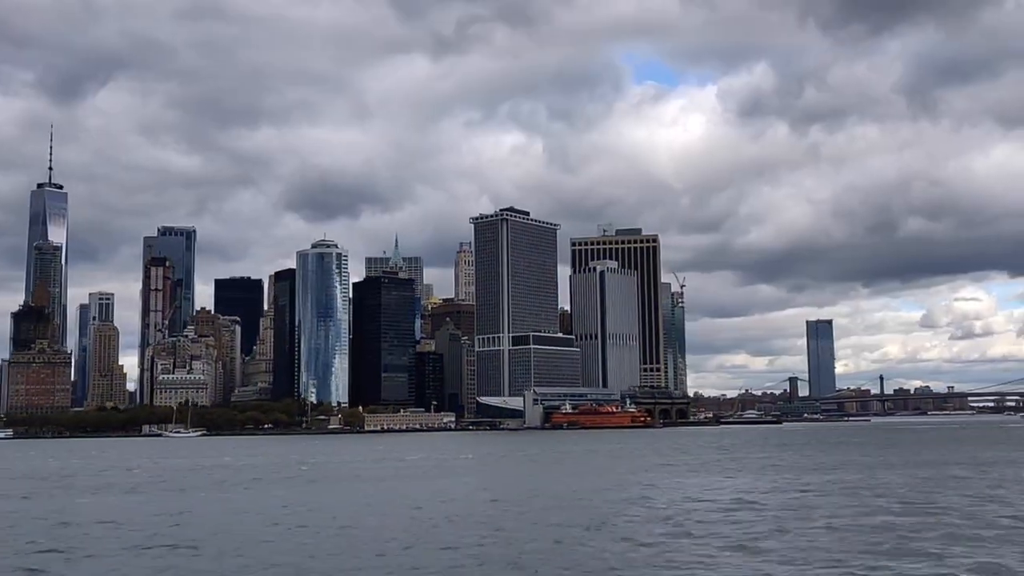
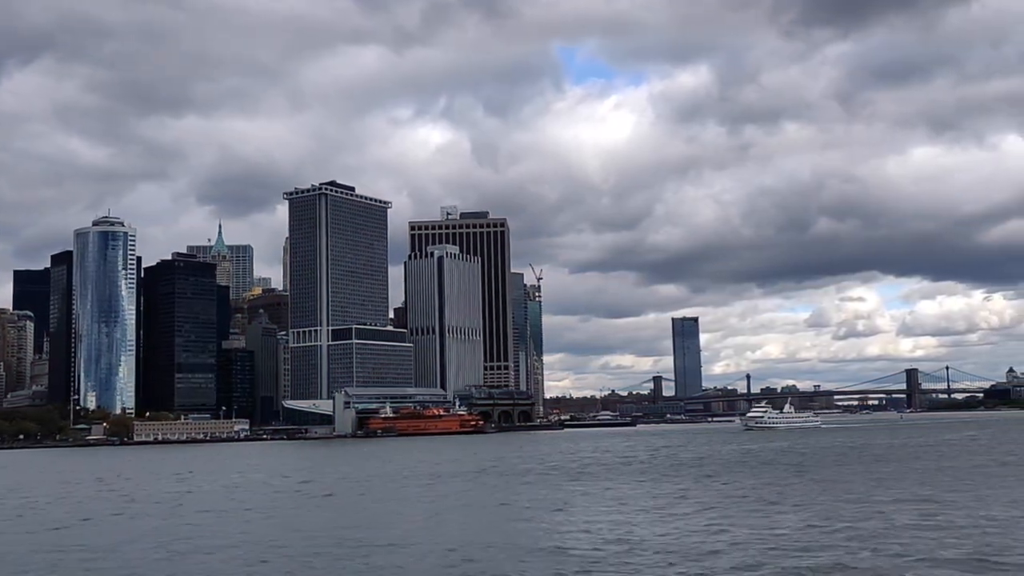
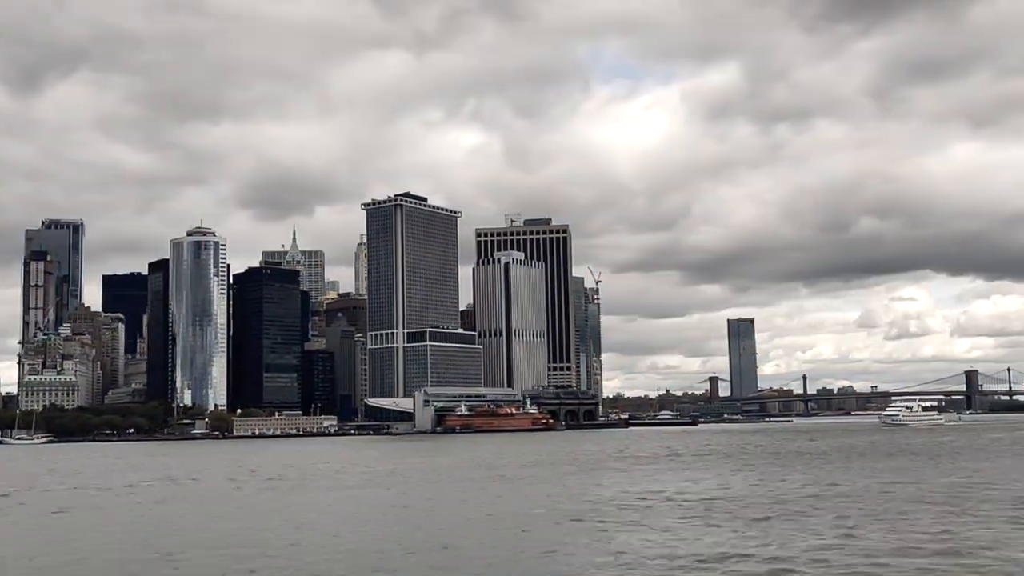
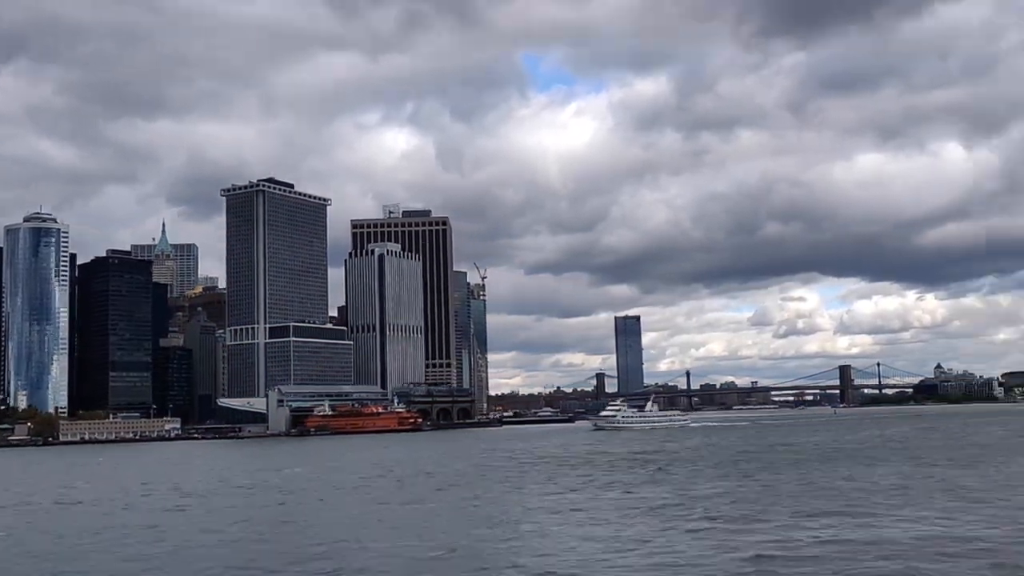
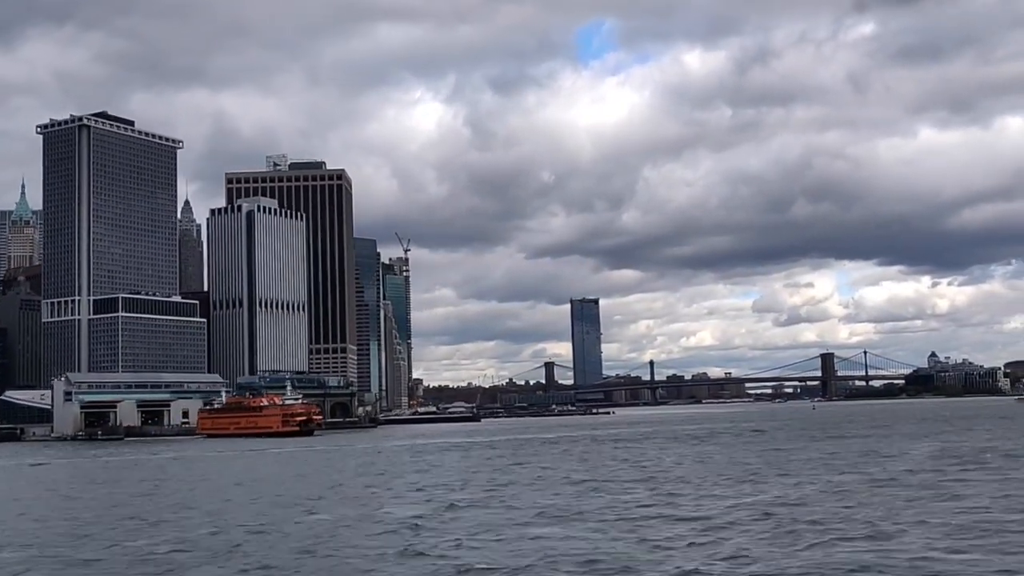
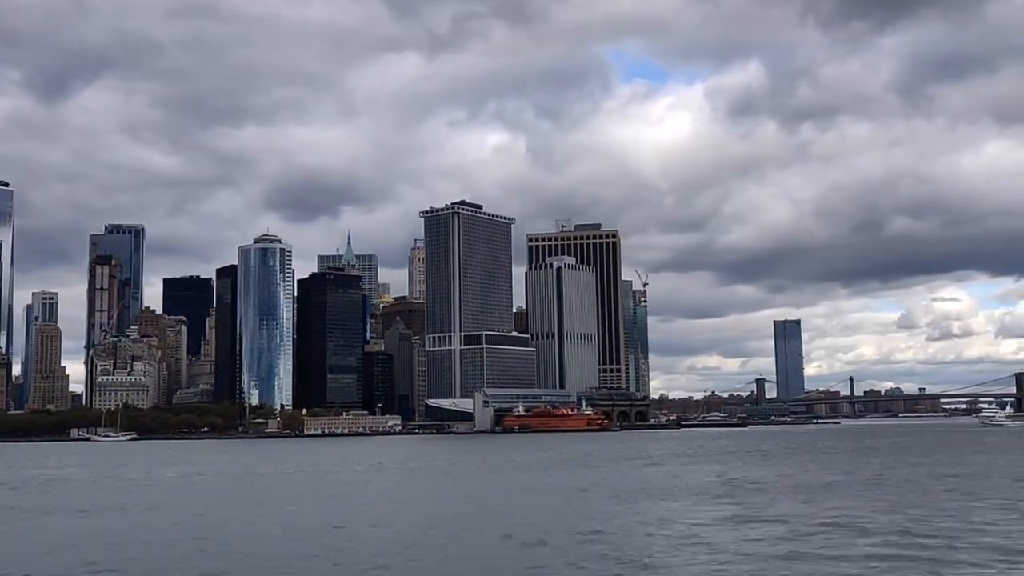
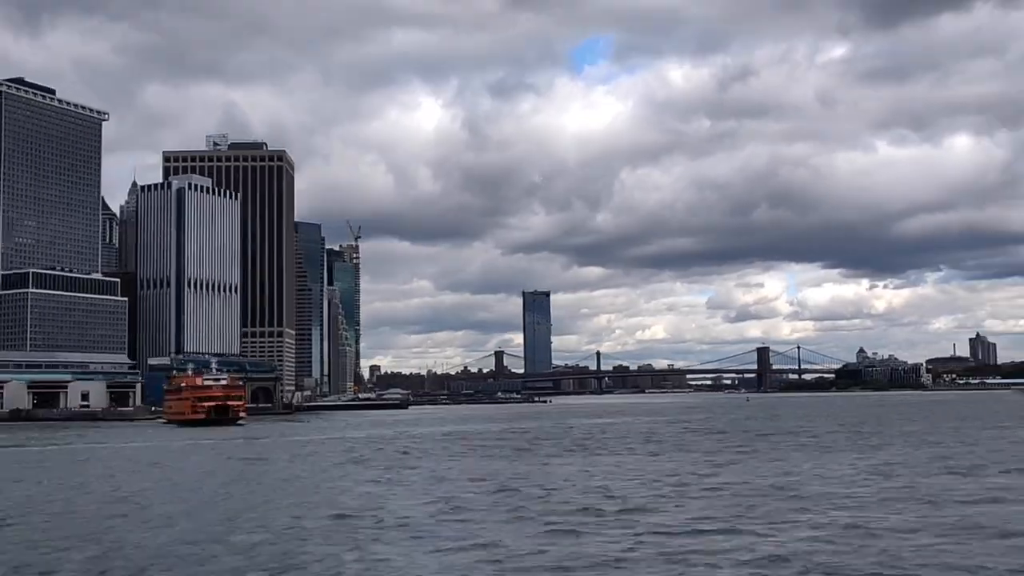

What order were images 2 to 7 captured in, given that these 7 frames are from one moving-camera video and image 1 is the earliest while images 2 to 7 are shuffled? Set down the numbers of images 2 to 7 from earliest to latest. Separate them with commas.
6, 3, 2, 4, 5, 7
